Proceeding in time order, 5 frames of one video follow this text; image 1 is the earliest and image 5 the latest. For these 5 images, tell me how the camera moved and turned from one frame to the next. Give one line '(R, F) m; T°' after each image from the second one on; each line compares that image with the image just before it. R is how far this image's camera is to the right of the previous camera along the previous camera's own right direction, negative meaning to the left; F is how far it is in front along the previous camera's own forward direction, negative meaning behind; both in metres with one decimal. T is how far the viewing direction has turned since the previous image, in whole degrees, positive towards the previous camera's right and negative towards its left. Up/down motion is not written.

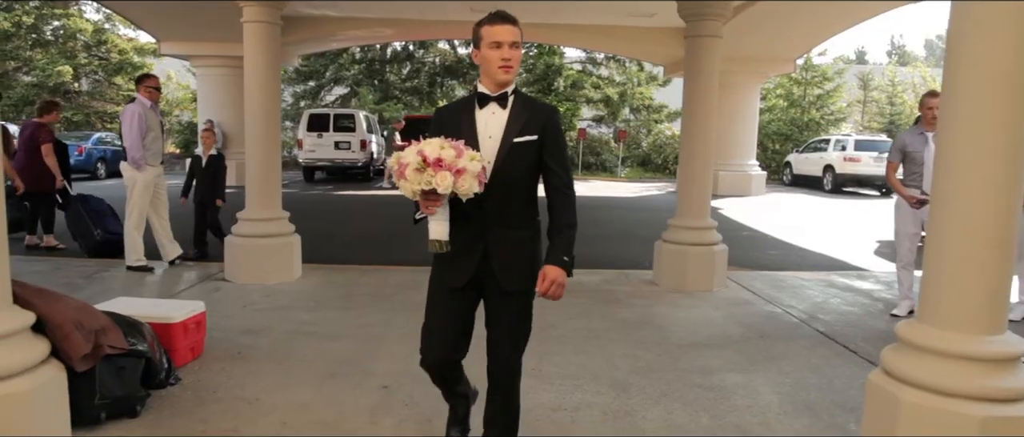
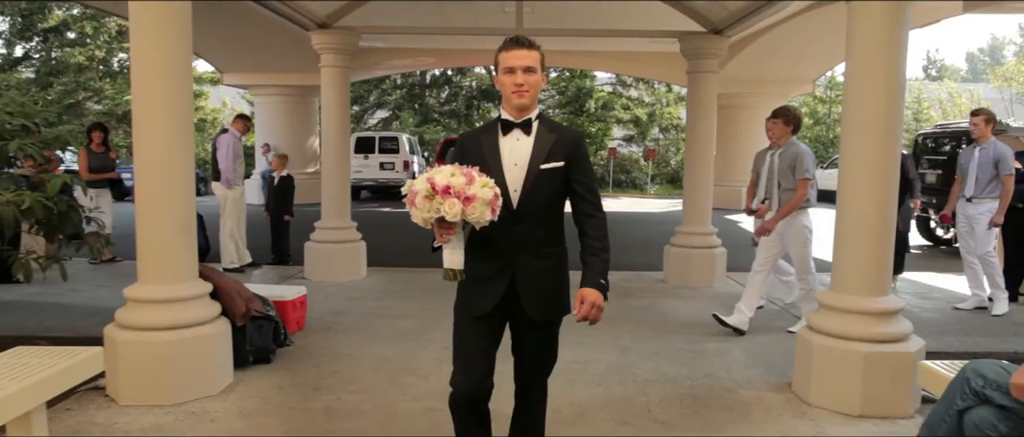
(+0.1, -1.4) m; -3°
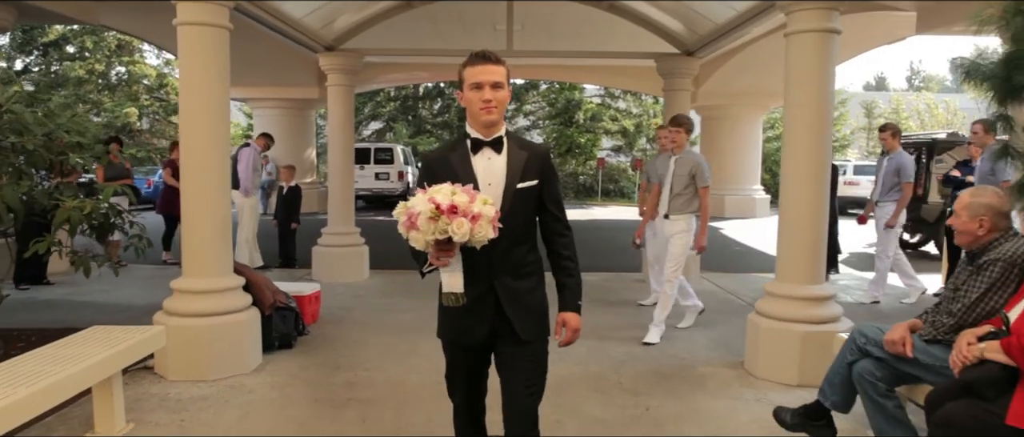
(0.0, -0.8) m; +1°
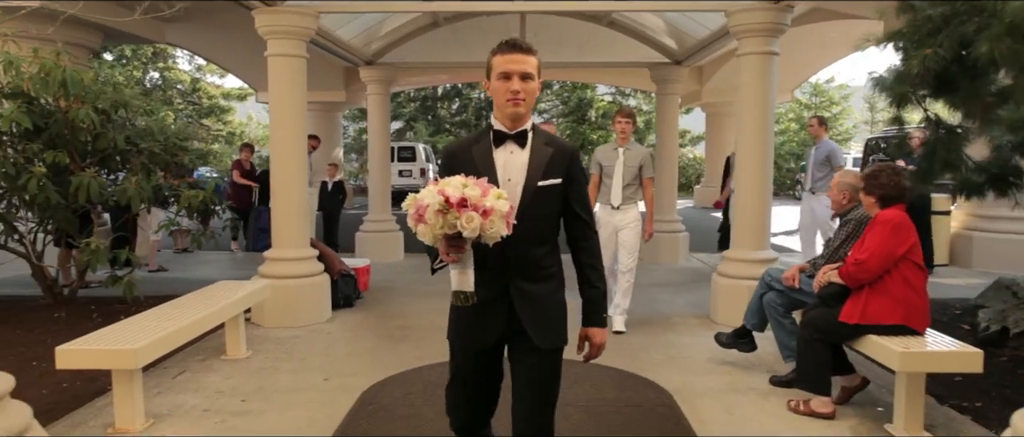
(0.0, -1.5) m; -1°
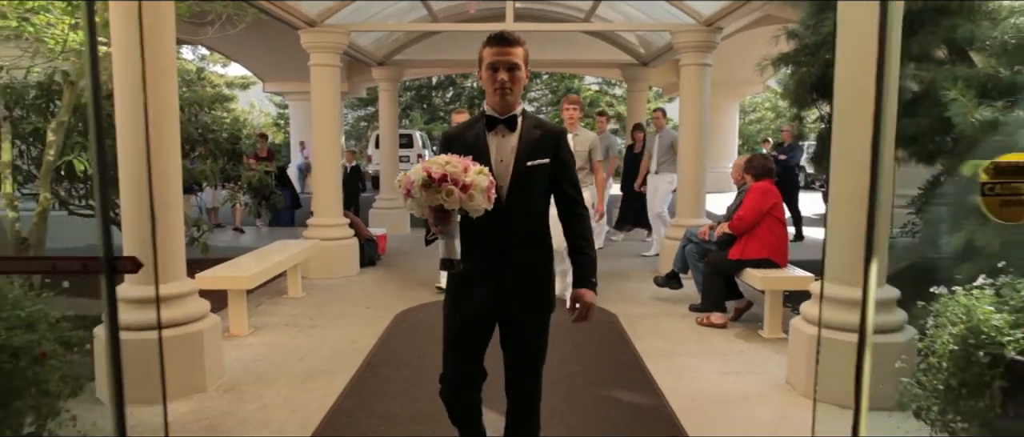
(0.0, -1.8) m; +1°
